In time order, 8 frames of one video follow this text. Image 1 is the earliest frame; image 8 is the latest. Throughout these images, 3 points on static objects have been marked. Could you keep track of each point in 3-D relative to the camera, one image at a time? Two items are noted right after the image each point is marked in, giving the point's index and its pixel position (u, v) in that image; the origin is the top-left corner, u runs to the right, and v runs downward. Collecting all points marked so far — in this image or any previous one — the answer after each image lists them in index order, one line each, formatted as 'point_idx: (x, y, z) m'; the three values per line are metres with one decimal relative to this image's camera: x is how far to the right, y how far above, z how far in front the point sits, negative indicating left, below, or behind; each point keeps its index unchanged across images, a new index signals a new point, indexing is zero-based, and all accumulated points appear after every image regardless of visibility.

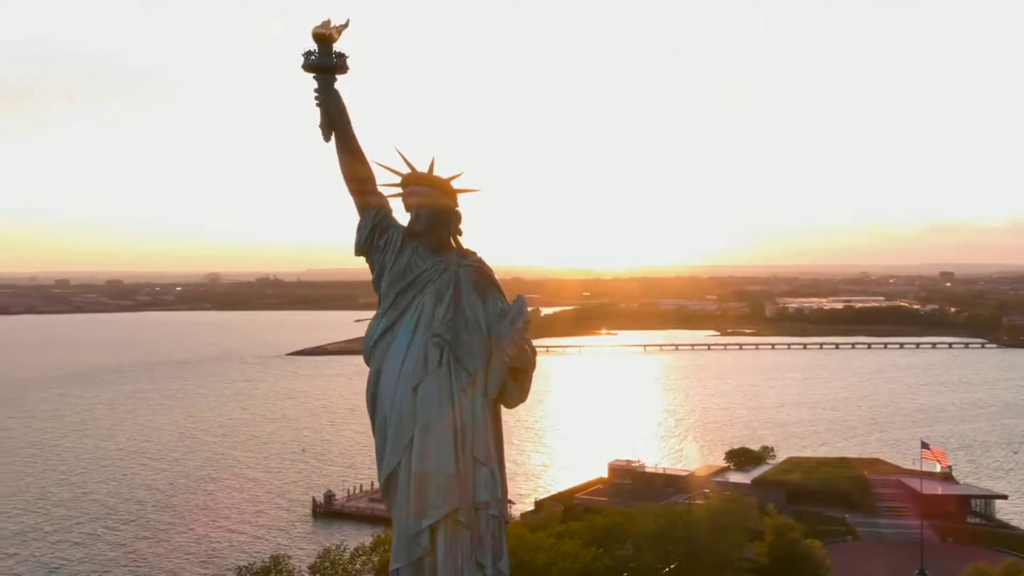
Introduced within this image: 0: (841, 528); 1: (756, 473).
0: (+4.3, -3.1, +14.8) m
1: (+3.5, -2.7, +16.2) m
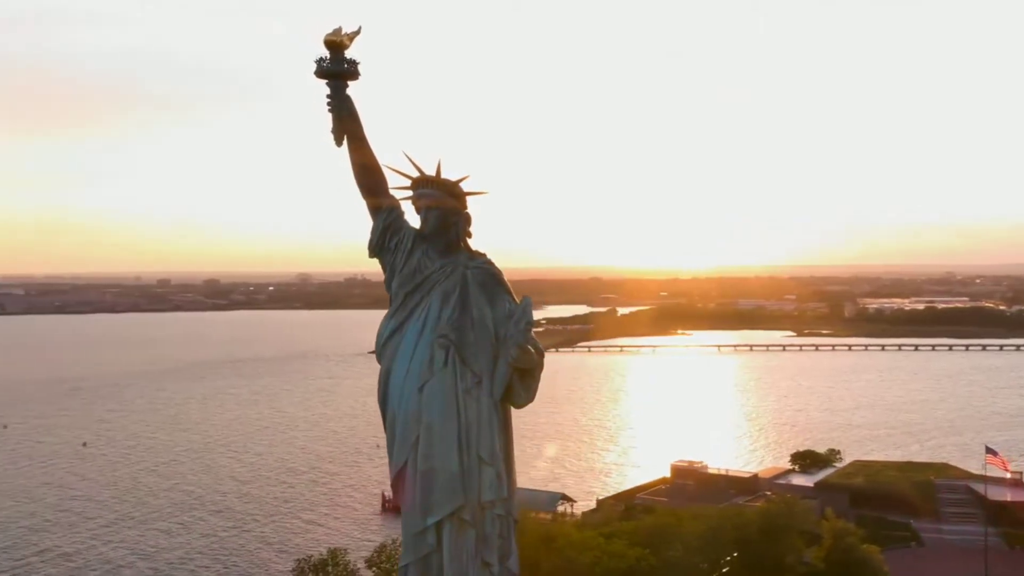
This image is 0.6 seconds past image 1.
0: (+5.1, -3.2, +14.5) m
1: (+4.4, -2.7, +16.1) m
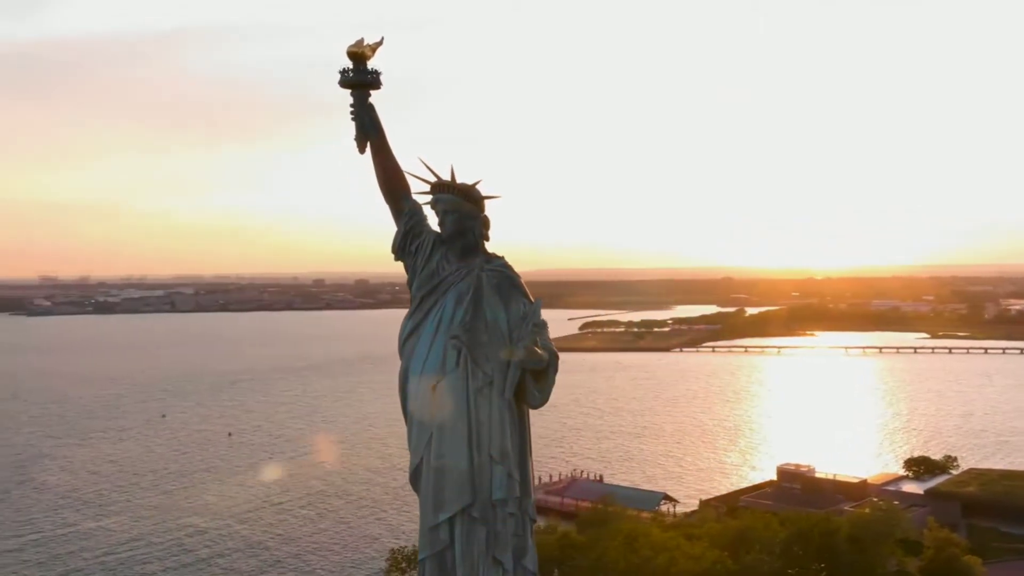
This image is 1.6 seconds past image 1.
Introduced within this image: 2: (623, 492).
0: (+6.2, -3.2, +13.8) m
1: (+5.8, -2.7, +15.5) m
2: (+1.6, -3.1, +17.6) m
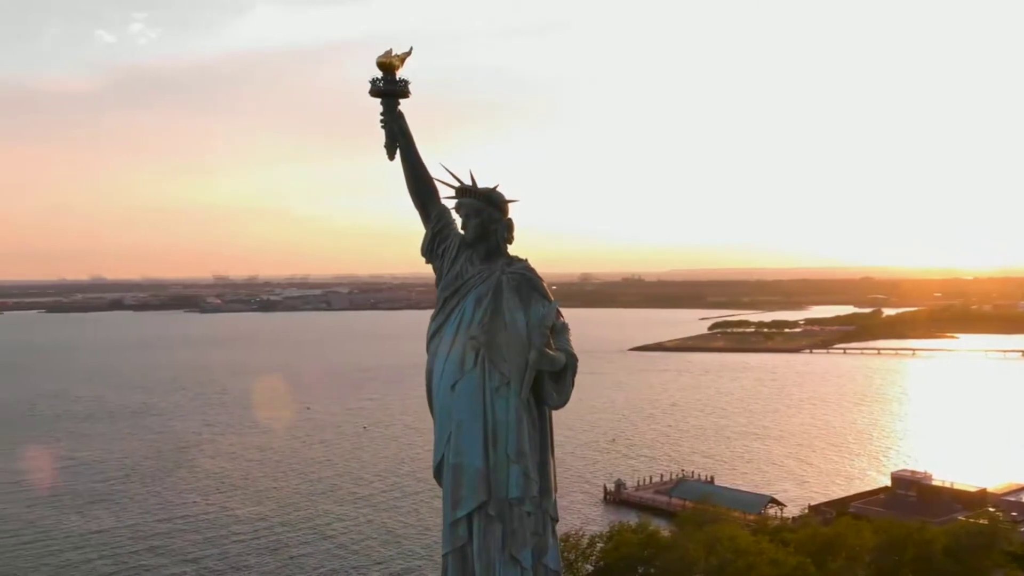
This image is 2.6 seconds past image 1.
0: (+7.2, -3.2, +12.9) m
1: (+7.1, -2.7, +14.6) m
2: (+3.3, -3.1, +17.4) m
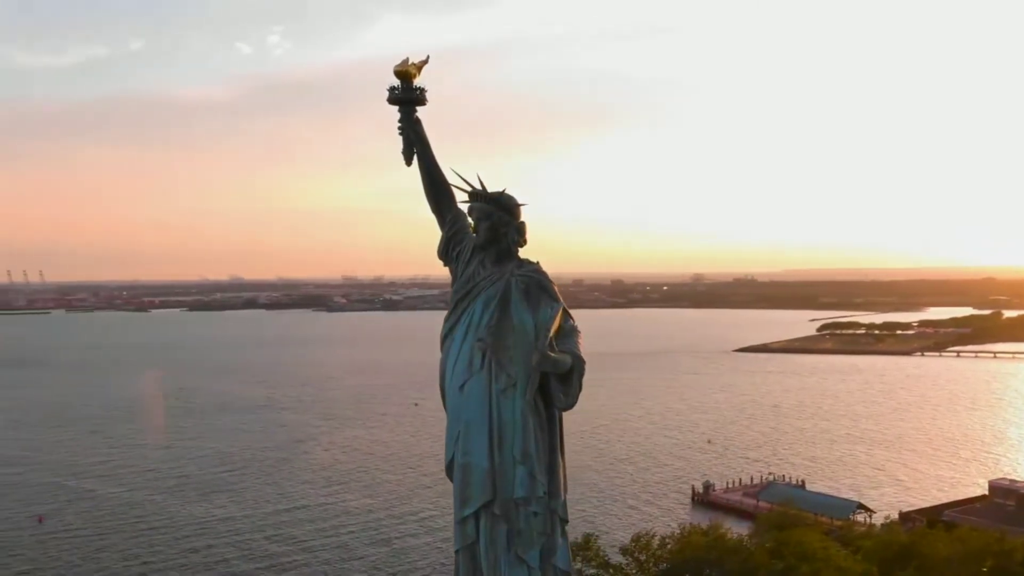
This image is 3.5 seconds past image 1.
0: (+7.8, -3.2, +12.0) m
1: (+7.9, -2.7, +13.7) m
2: (+4.6, -3.2, +17.0) m
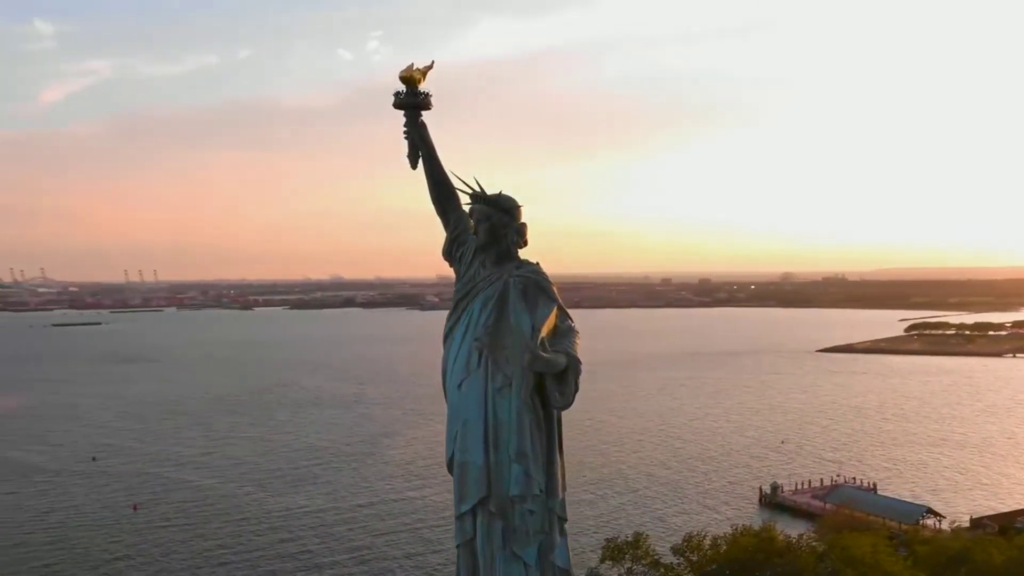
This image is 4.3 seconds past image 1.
0: (+8.2, -3.2, +11.2) m
1: (+8.5, -2.7, +12.9) m
2: (+5.5, -3.1, +16.5) m
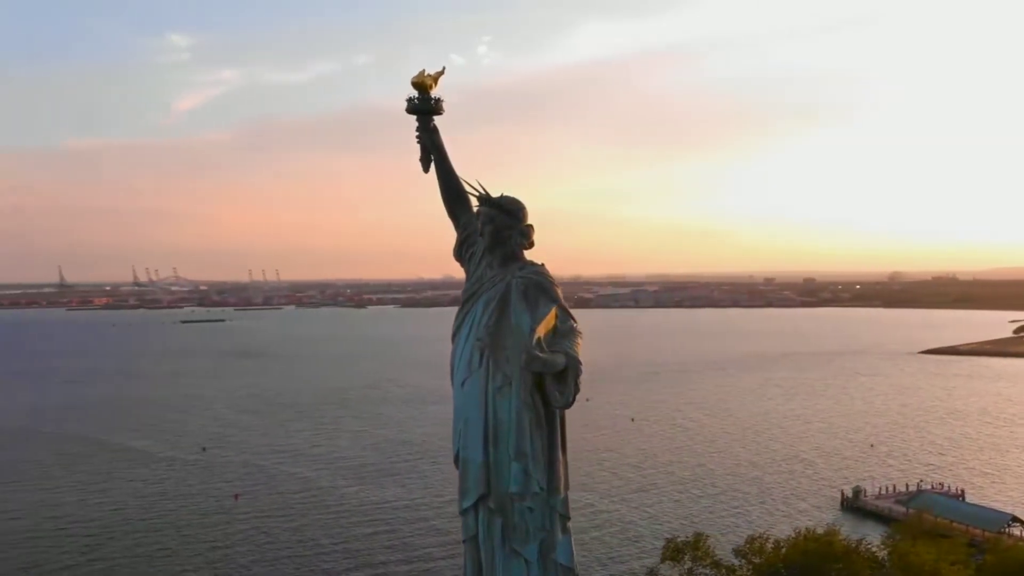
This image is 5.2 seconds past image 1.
0: (+8.5, -3.2, +10.3) m
1: (+9.0, -2.7, +11.9) m
2: (+6.5, -3.1, +15.9) m
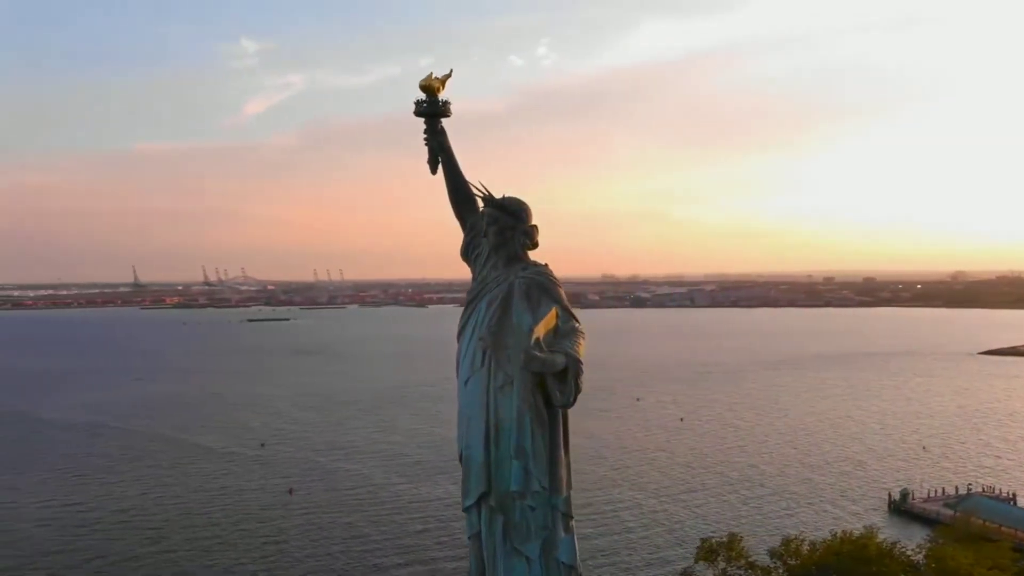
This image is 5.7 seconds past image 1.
0: (+8.6, -3.2, +9.8) m
1: (+9.2, -2.7, +11.4) m
2: (+7.0, -3.1, +15.5) m
